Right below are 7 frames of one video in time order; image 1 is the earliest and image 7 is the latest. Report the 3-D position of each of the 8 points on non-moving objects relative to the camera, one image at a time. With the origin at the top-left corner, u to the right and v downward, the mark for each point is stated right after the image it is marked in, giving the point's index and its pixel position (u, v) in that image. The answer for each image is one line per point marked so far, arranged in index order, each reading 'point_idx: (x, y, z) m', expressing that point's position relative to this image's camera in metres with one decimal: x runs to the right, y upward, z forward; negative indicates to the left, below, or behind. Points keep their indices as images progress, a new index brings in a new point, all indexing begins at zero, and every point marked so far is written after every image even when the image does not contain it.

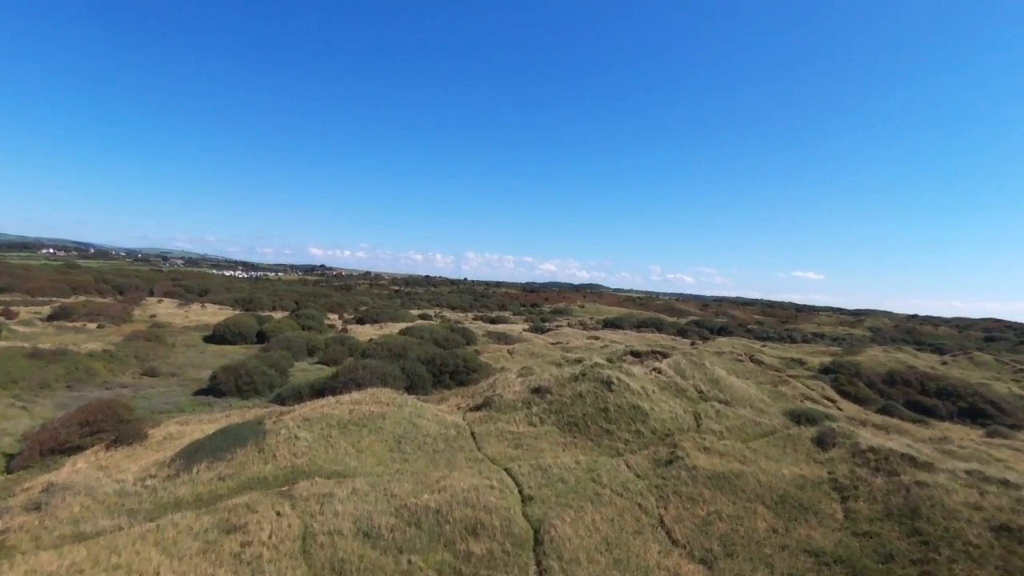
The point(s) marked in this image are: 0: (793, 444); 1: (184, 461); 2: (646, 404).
0: (+7.0, -3.9, +15.1) m
1: (-7.3, -3.8, +13.4) m
2: (+3.6, -3.2, +16.5) m
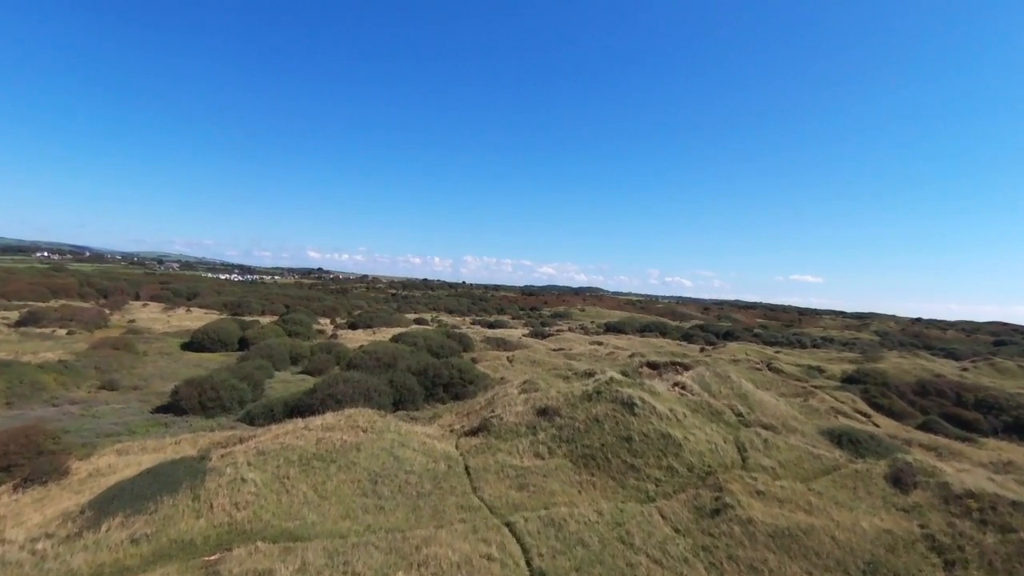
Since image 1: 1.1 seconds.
0: (+7.1, -3.9, +12.2) m
1: (-7.2, -3.9, +10.4) m
2: (+3.7, -3.2, +13.6) m
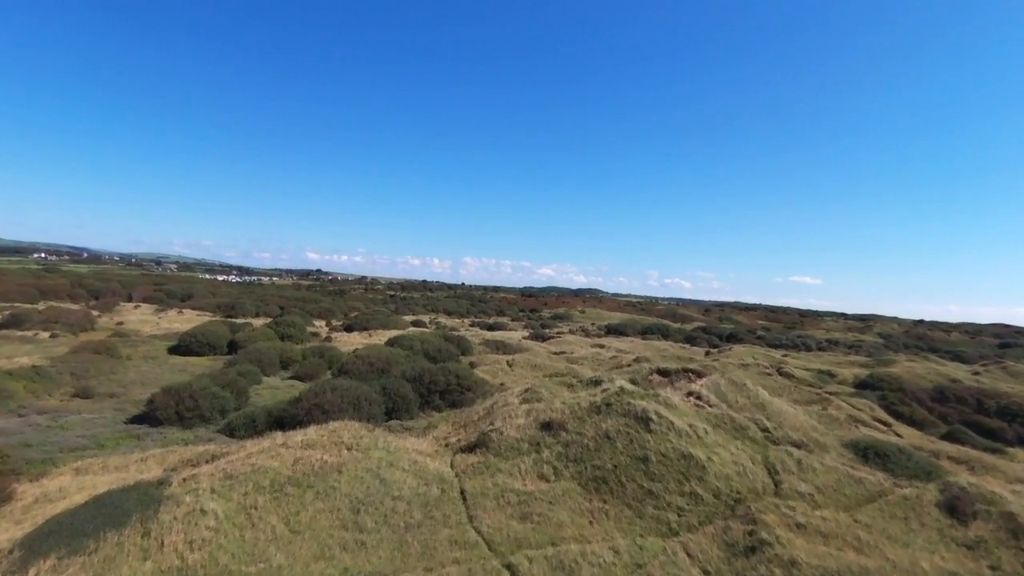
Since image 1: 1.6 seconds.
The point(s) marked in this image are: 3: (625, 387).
0: (+7.1, -4.0, +10.7) m
1: (-7.2, -3.9, +8.9) m
2: (+3.7, -3.3, +12.0) m
3: (+3.2, -2.8, +17.3) m
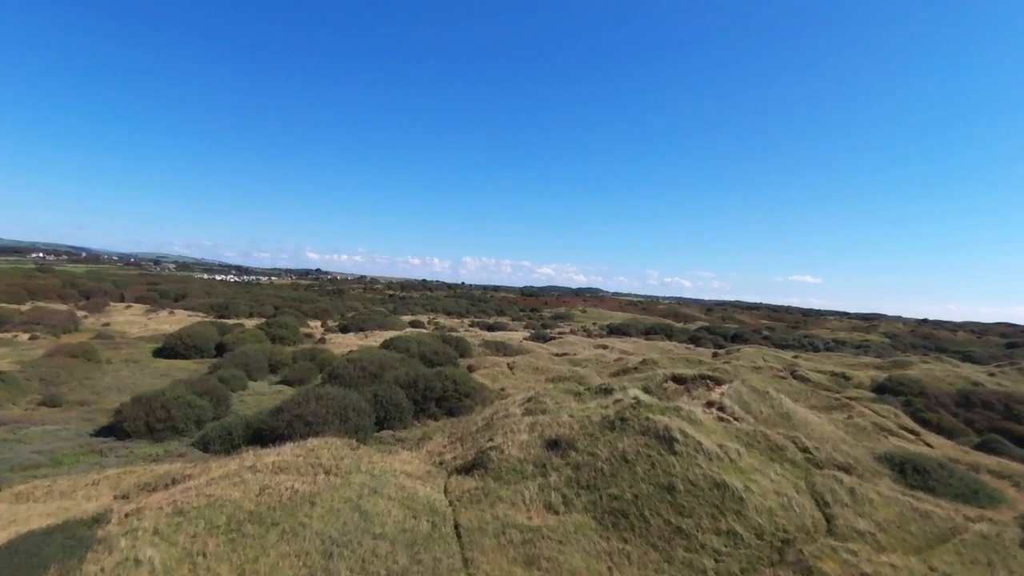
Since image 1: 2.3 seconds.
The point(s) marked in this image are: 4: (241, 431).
0: (+7.2, -4.0, +8.9) m
1: (-7.1, -3.9, +7.1) m
2: (+3.8, -3.3, +10.3) m
3: (+3.3, -2.8, +15.5) m
4: (-8.2, -4.3, +18.3) m
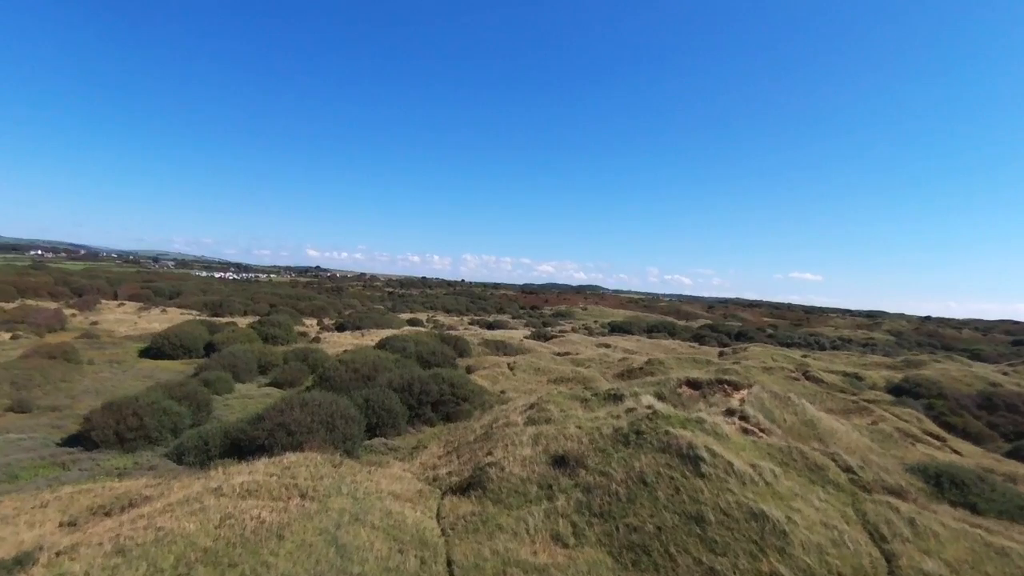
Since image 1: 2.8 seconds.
0: (+7.2, -3.9, +7.4) m
1: (-7.1, -3.9, +5.6) m
2: (+3.8, -3.2, +8.8) m
3: (+3.3, -2.7, +14.0) m
4: (-8.2, -4.2, +16.9) m
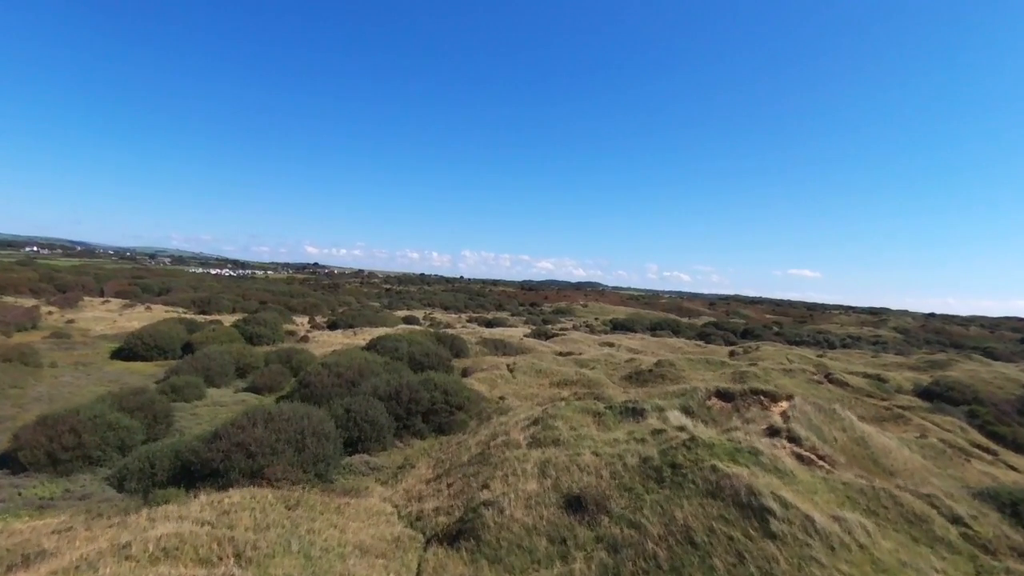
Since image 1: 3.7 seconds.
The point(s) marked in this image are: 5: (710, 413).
0: (+7.3, -3.8, +4.9) m
1: (-7.0, -3.8, +3.1) m
2: (+3.8, -3.1, +6.3) m
3: (+3.3, -2.6, +11.5) m
4: (-8.2, -4.1, +14.3) m
5: (+4.7, -2.8, +14.3) m
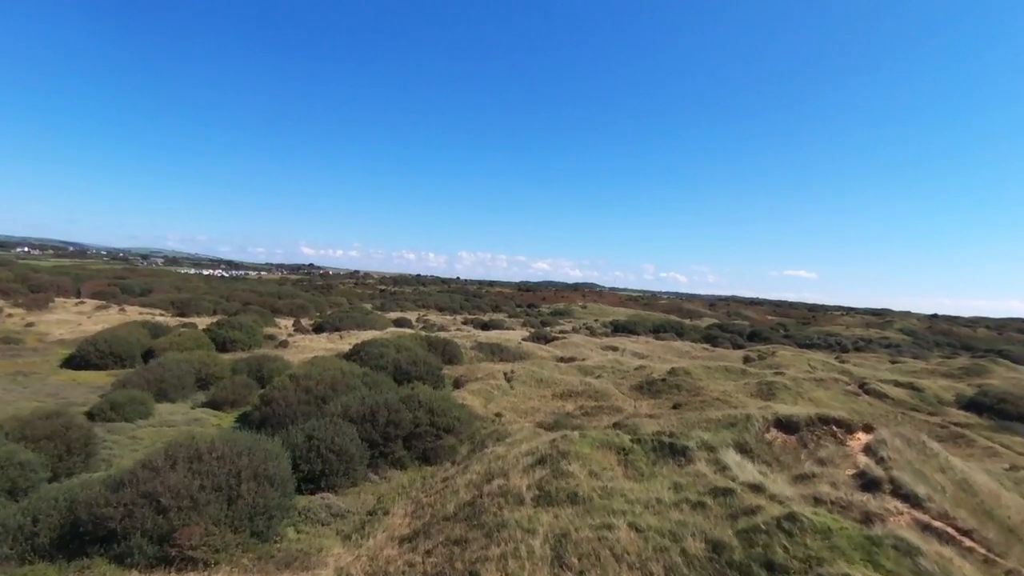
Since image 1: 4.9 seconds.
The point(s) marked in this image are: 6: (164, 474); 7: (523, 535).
0: (+7.3, -3.8, +1.5) m
1: (-7.0, -3.8, -0.4) m
2: (+3.9, -3.1, +2.8) m
3: (+3.3, -2.6, +8.1) m
4: (-8.2, -4.1, +10.8) m
5: (+4.7, -2.8, +10.8) m
6: (-6.3, -3.4, +11.2) m
7: (+0.2, -3.4, +8.4) m
